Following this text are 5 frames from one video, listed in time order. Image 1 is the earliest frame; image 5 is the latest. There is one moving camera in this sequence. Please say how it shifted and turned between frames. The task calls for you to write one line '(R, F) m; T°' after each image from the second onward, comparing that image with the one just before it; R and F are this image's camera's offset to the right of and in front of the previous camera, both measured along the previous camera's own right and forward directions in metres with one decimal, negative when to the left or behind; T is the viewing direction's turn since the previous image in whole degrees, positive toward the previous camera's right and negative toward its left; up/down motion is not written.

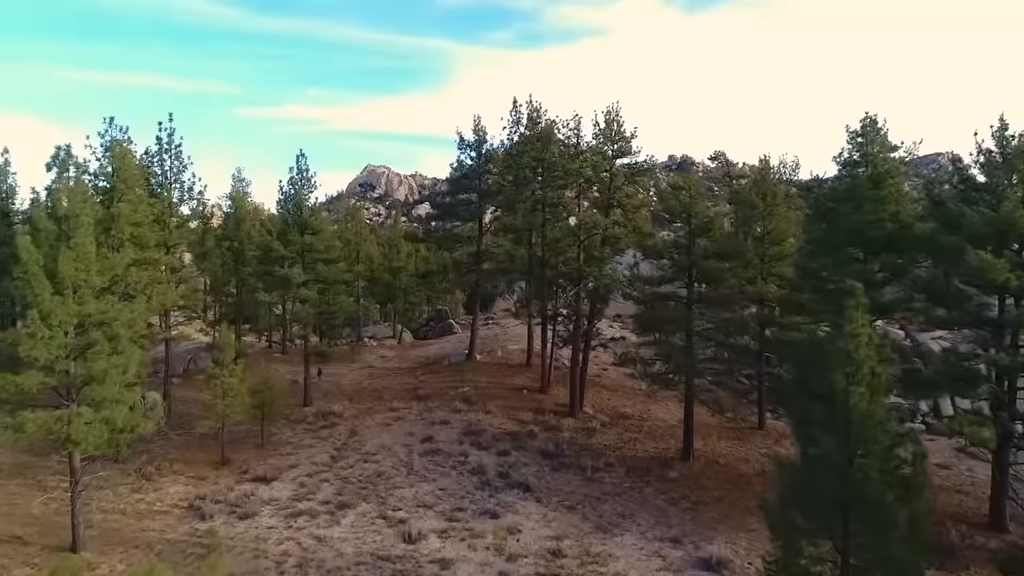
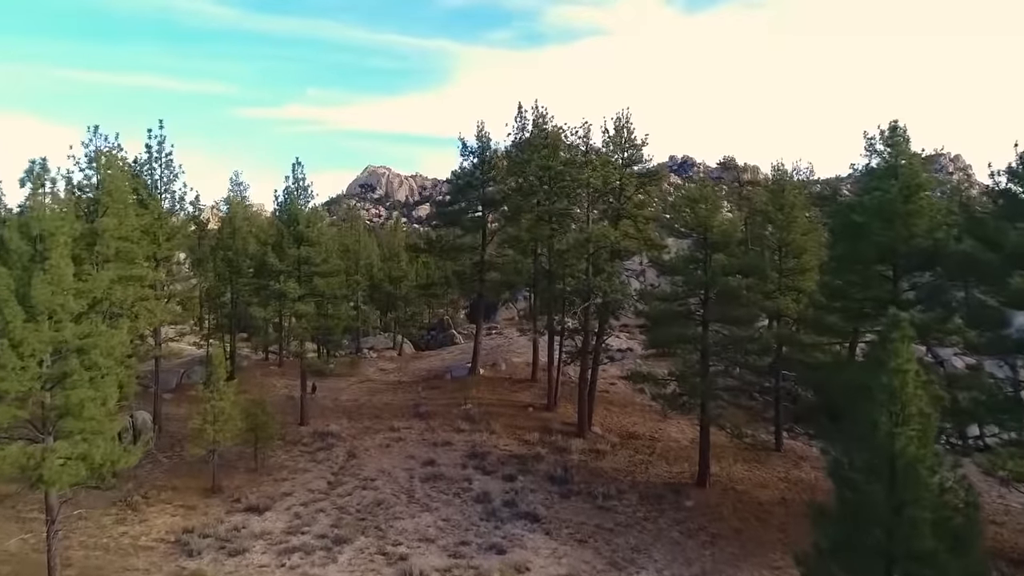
(-0.2, +1.3) m; 0°
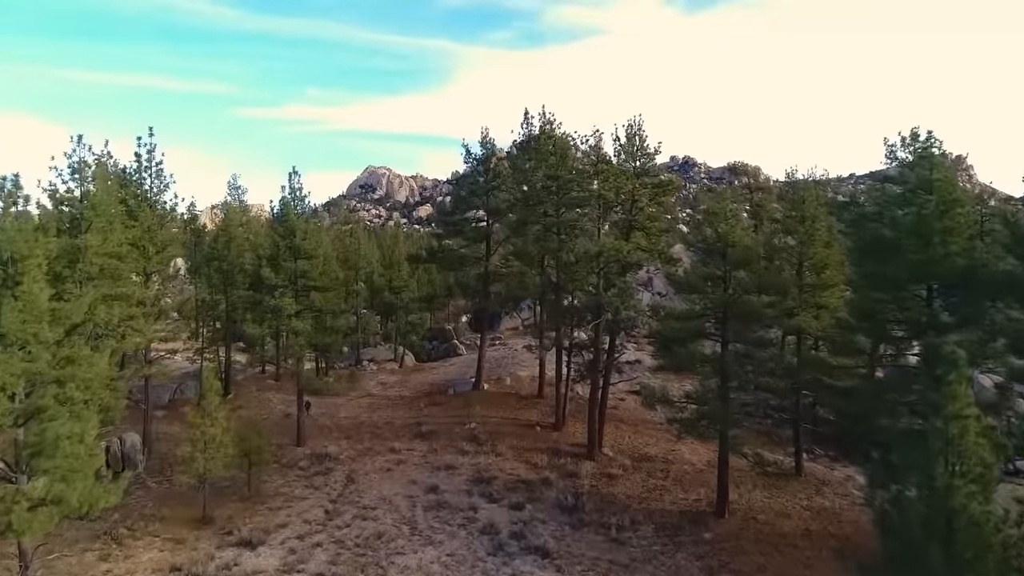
(-0.3, +1.3) m; 0°
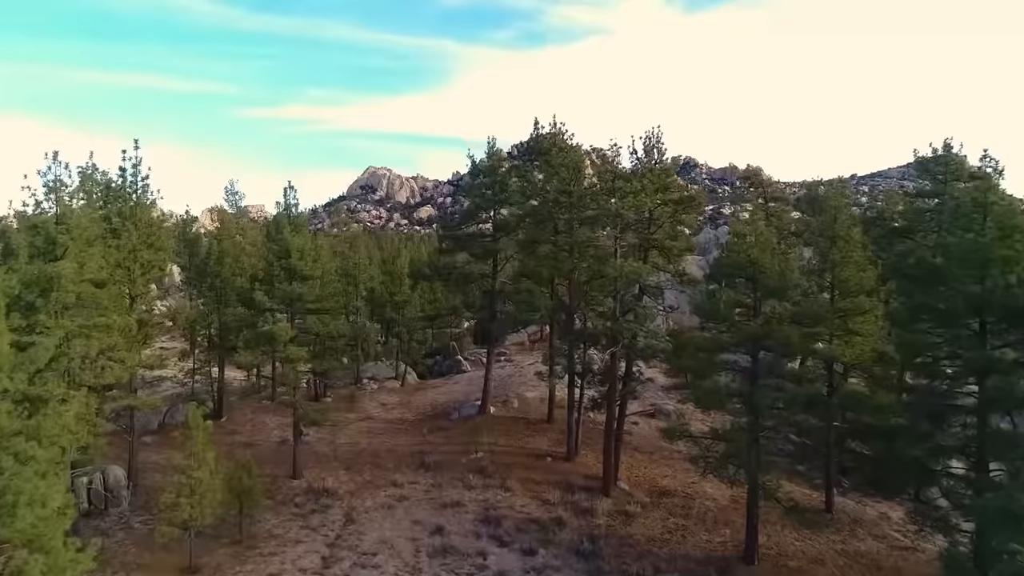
(-0.4, +1.7) m; 0°
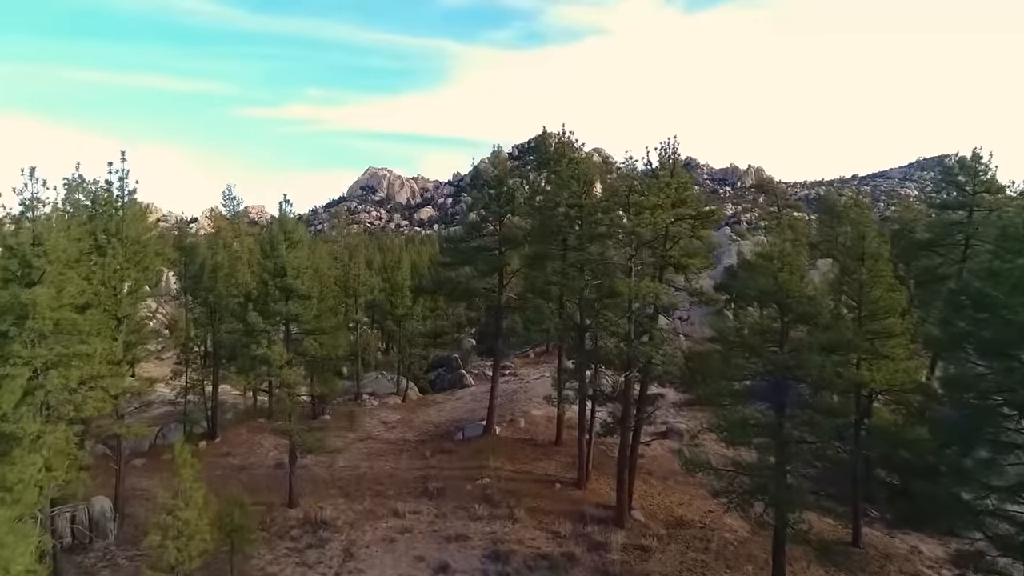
(-0.3, +1.3) m; 0°
